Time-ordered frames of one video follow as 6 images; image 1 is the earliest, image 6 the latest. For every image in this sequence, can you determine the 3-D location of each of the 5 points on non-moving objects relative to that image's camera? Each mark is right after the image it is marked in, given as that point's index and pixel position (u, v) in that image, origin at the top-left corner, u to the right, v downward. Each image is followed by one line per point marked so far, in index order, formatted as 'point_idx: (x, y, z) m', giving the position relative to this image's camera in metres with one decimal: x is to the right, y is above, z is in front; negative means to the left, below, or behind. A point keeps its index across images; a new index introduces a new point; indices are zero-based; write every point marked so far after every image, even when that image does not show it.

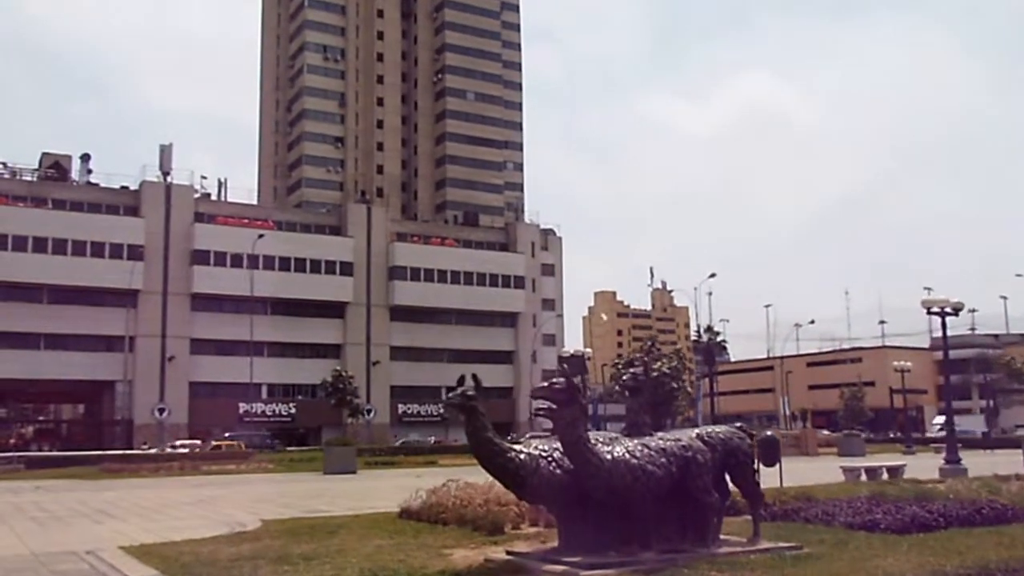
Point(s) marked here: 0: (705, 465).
0: (+2.5, -2.2, +13.2) m
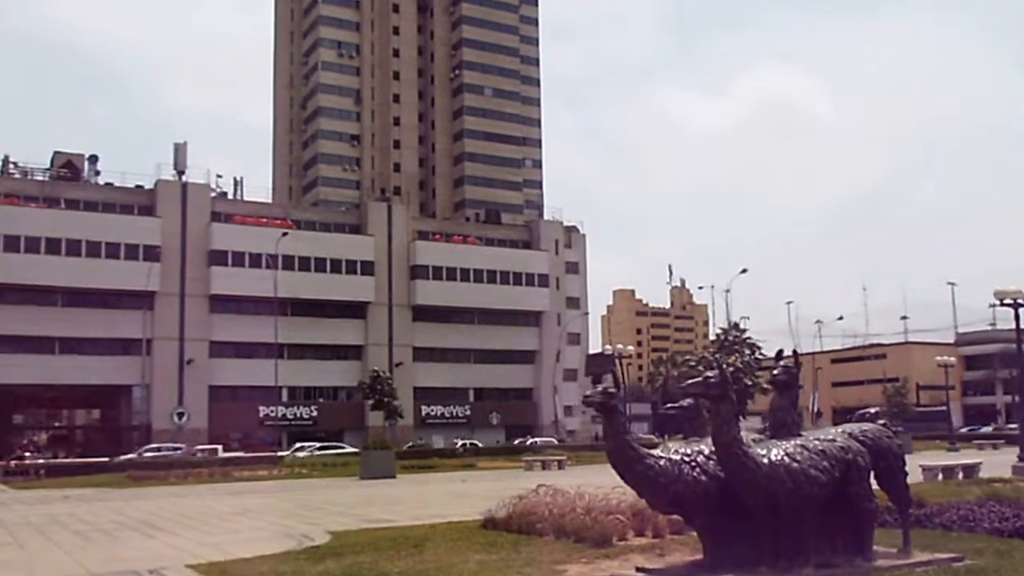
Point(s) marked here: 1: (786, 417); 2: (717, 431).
0: (+4.0, -2.0, +11.9) m
1: (+3.2, -1.5, +12.5) m
2: (+2.1, -1.5, +11.0) m
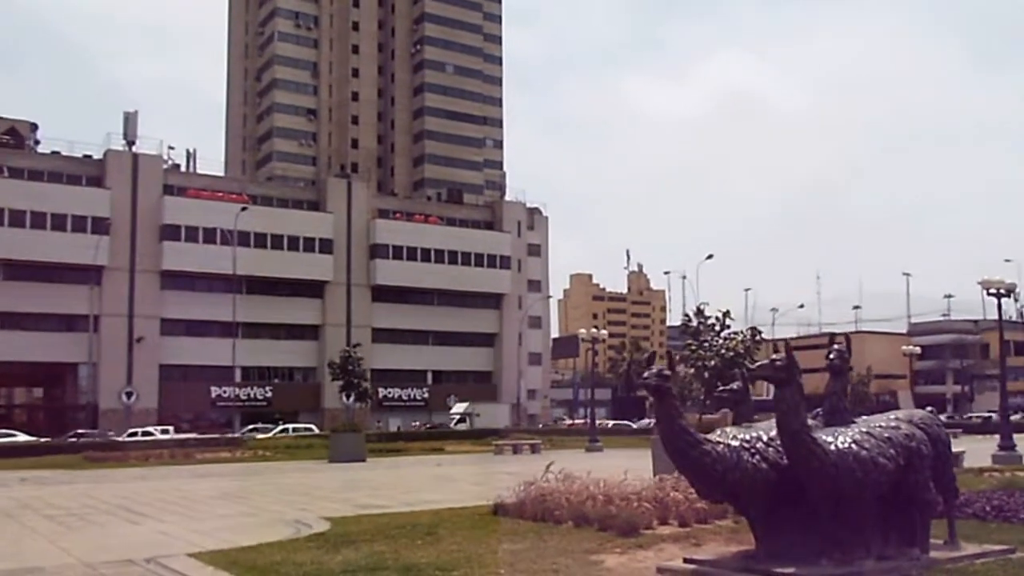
0: (+4.5, -1.8, +11.4) m
1: (+3.7, -1.3, +11.9) m
2: (+2.7, -1.3, +10.4) m
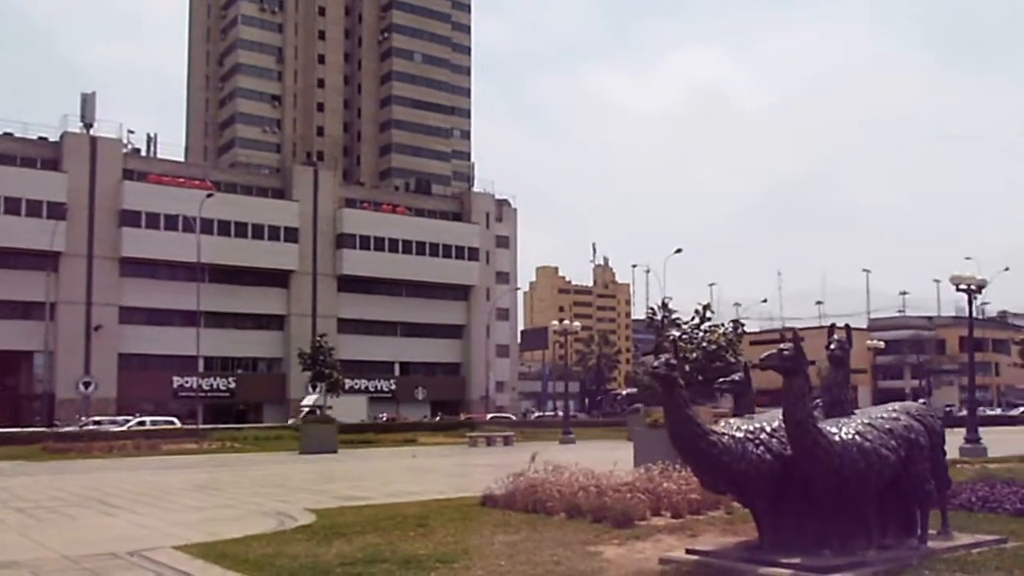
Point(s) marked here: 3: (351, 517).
0: (+4.5, -1.7, +11.5) m
1: (+3.7, -1.2, +11.9) m
2: (+2.7, -1.2, +10.3) m
3: (-2.3, -3.3, +15.3) m
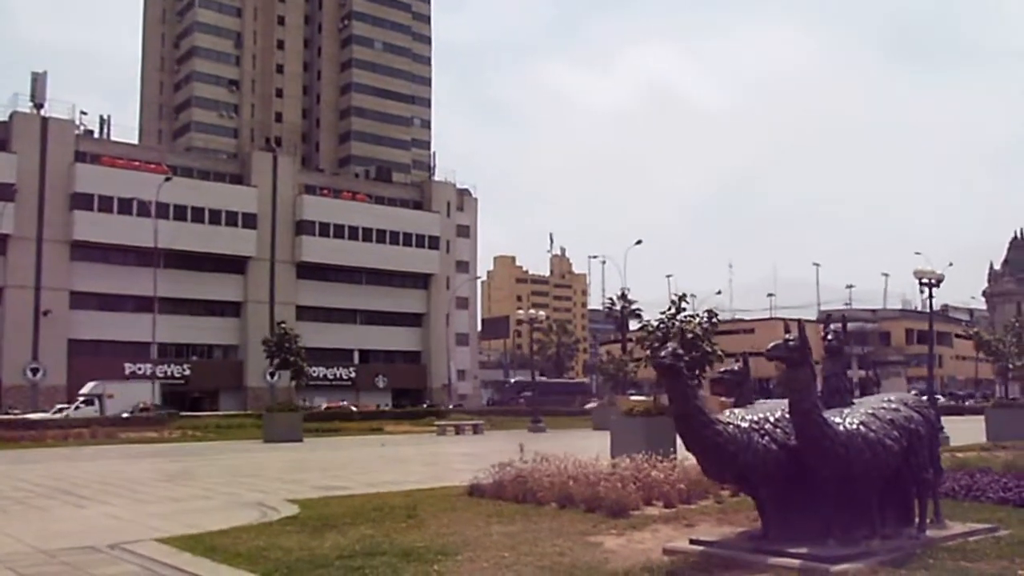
0: (+4.5, -1.6, +11.6) m
1: (+3.7, -1.1, +12.0) m
2: (+2.8, -1.1, +10.4) m
3: (-2.5, -3.1, +15.1) m
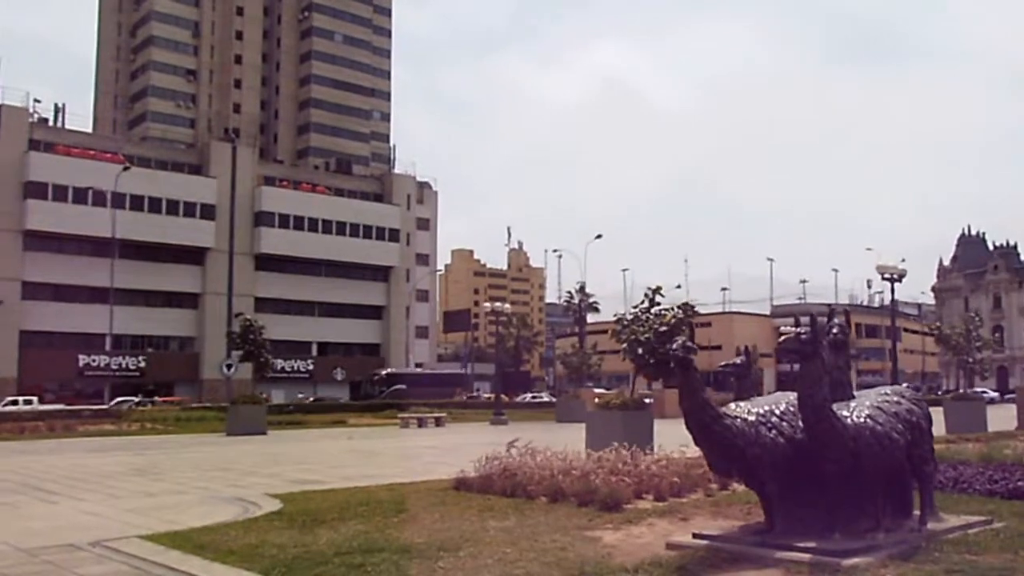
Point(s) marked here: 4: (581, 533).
0: (+4.5, -1.6, +11.6) m
1: (+3.7, -1.0, +12.0) m
2: (+2.9, -1.0, +10.3) m
3: (-2.7, -3.0, +14.8) m
4: (+0.8, -2.8, +12.2) m
